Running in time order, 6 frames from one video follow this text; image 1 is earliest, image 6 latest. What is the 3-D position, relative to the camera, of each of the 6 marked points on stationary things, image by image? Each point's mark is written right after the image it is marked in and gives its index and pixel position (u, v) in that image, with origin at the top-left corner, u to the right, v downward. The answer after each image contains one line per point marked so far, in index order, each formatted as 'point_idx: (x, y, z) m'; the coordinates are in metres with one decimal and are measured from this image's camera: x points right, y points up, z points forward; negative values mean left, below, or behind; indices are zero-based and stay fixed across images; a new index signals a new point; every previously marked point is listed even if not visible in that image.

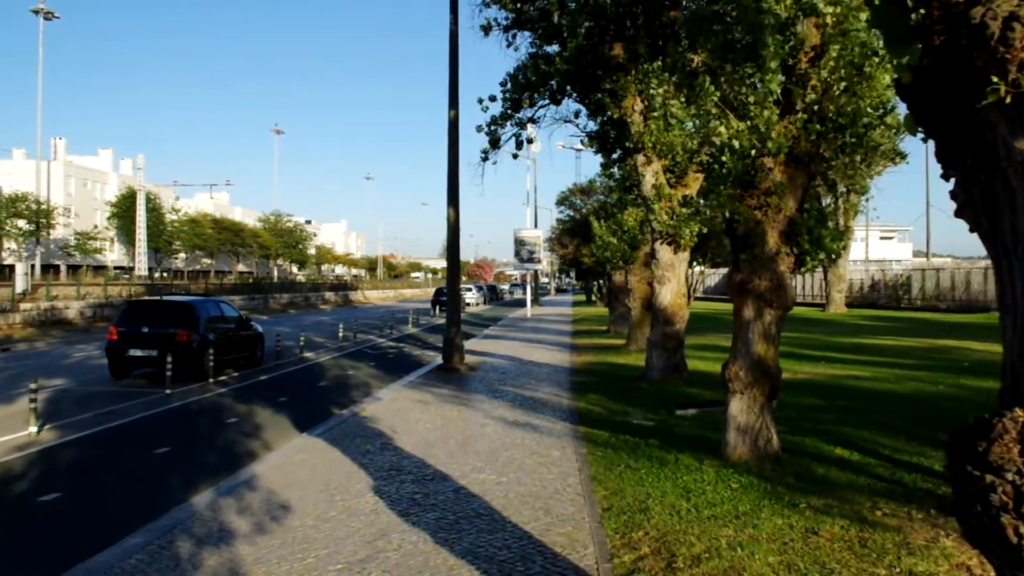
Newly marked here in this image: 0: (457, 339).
0: (-1.2, -1.1, +19.7) m
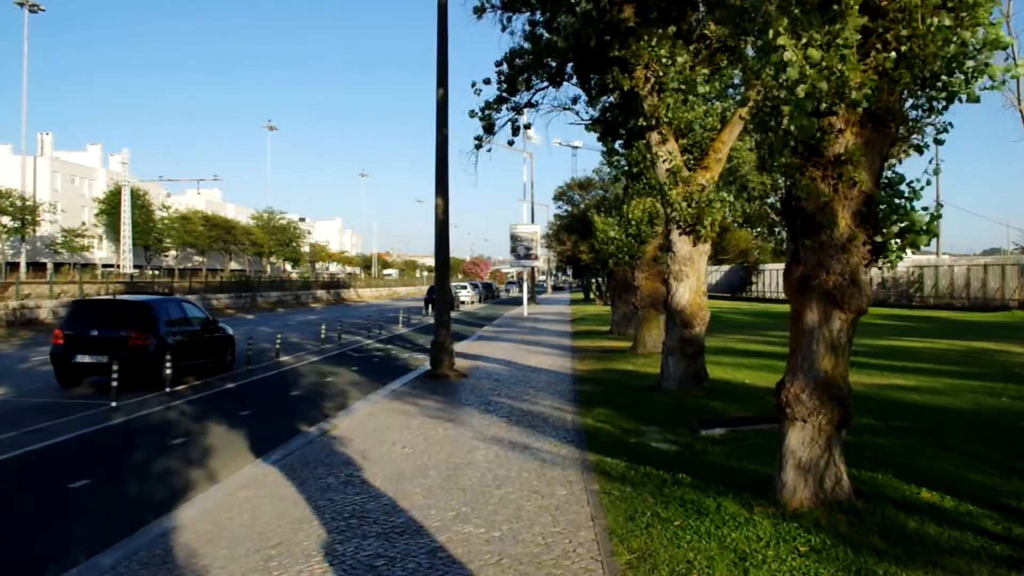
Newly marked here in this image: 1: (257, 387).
0: (-1.3, -1.1, +17.8) m
1: (-4.9, -1.9, +17.2) m
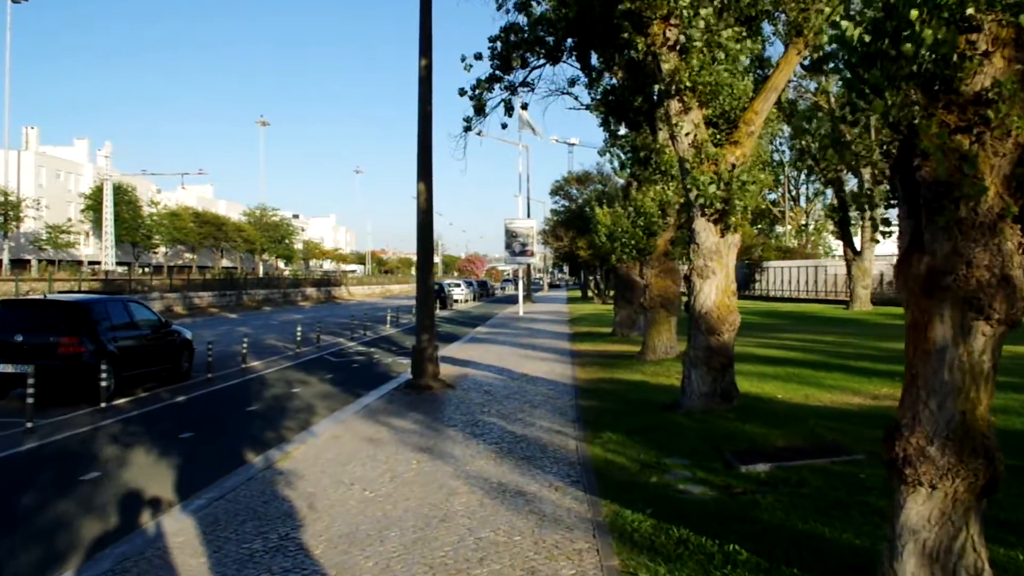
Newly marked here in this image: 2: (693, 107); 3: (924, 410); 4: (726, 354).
0: (-1.4, -1.1, +15.6) m
1: (-5.0, -1.9, +15.0) m
2: (+2.3, +2.3, +11.2) m
3: (+2.1, -0.6, +4.5) m
4: (+2.6, -0.8, +10.8) m
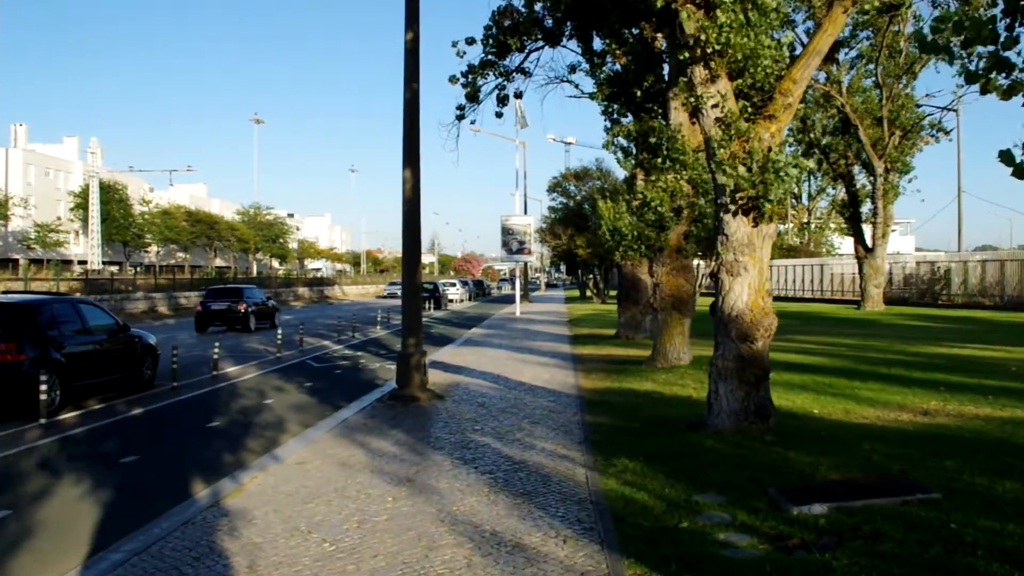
0: (-1.5, -1.0, +13.9) m
1: (-5.1, -1.9, +13.3) m
2: (+2.2, +2.3, +9.6) m
3: (+2.1, -0.6, +2.9) m
4: (+2.6, -0.8, +9.2) m
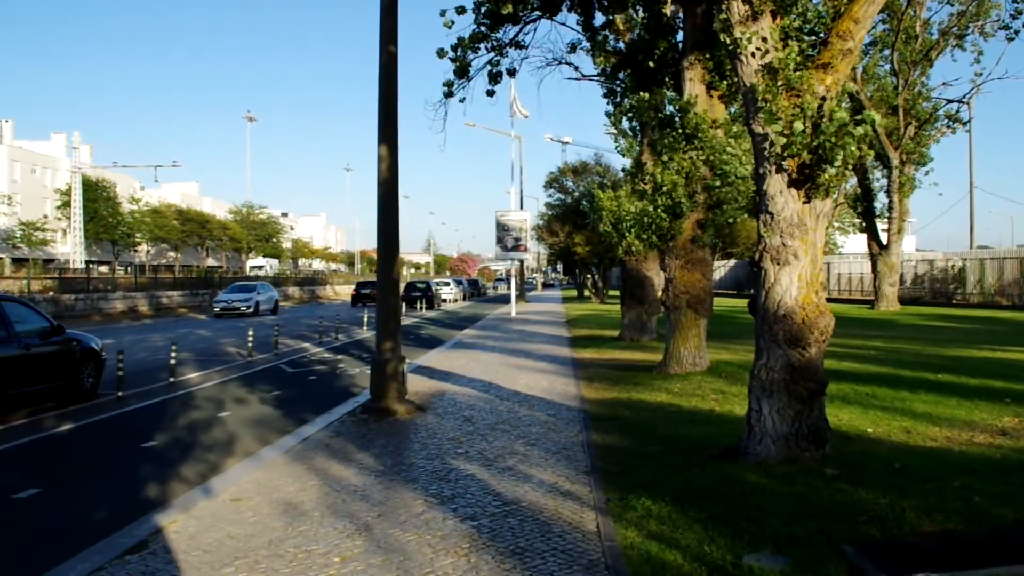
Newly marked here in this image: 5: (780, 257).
0: (-1.6, -1.0, +12.0) m
1: (-5.2, -1.8, +11.4) m
2: (+2.2, +2.3, +7.7) m
3: (+2.0, -0.5, +1.0) m
4: (+2.5, -0.7, +7.3) m
5: (+2.2, +0.3, +7.5) m
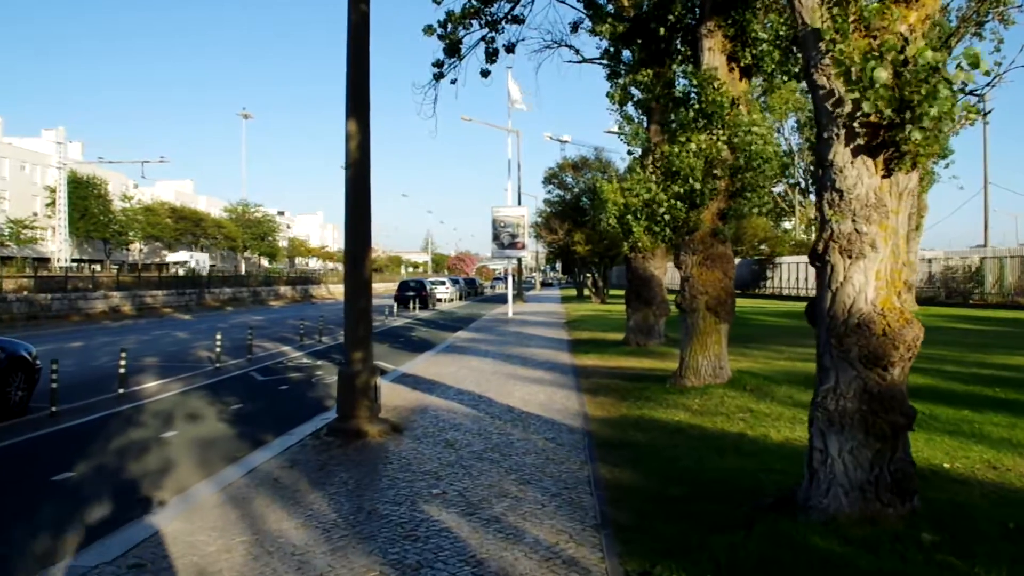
0: (-1.7, -1.0, +10.2) m
1: (-5.3, -1.8, +9.6) m
2: (+2.1, +2.3, +5.9) m
3: (+1.9, -0.5, -0.8) m
4: (+2.4, -0.7, +5.5) m
5: (+2.2, +0.3, +5.7) m
